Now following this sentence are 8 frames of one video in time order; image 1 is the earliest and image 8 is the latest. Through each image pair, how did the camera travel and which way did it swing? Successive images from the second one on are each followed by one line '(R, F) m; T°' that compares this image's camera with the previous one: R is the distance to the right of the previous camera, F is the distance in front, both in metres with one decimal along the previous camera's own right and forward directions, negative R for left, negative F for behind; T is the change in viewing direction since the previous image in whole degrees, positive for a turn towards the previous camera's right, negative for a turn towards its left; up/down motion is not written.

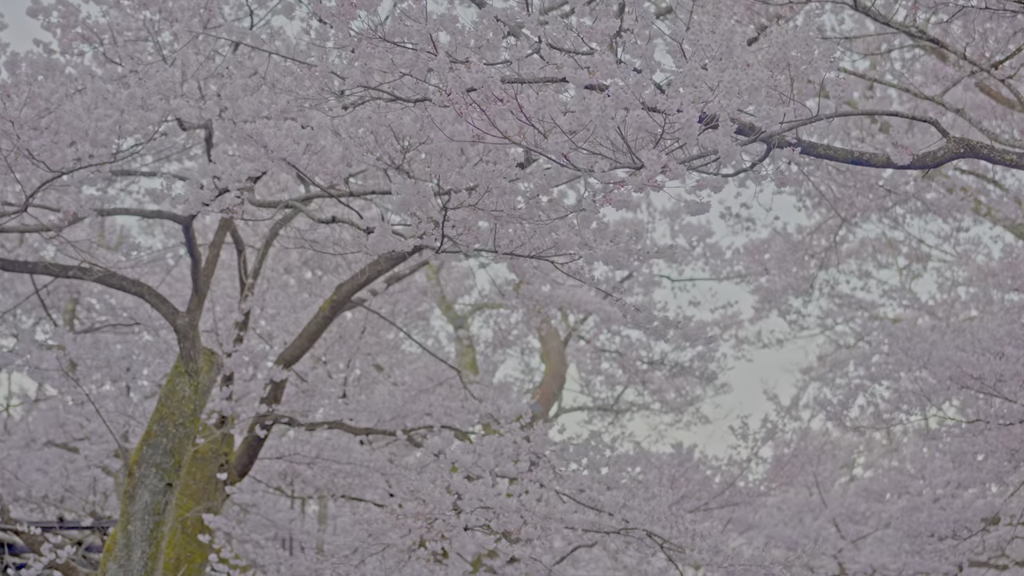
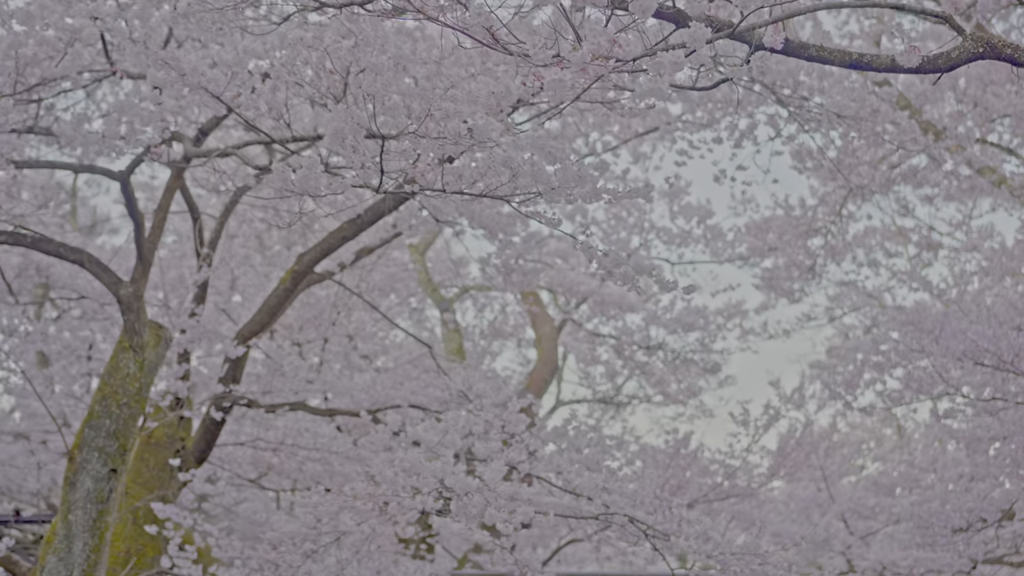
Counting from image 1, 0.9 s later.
(+0.2, +0.6) m; 0°
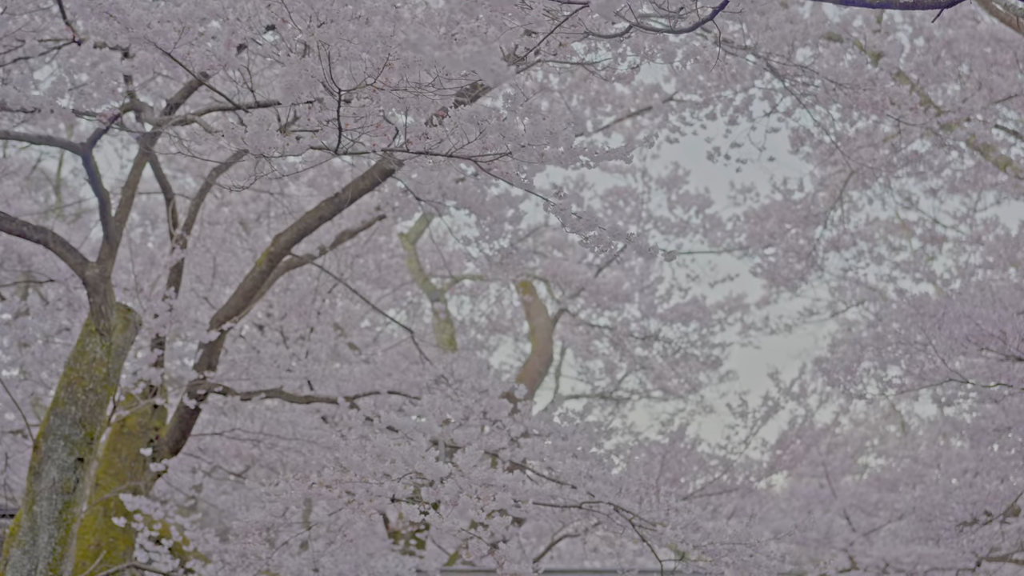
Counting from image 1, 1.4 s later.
(+0.1, +0.3) m; 0°
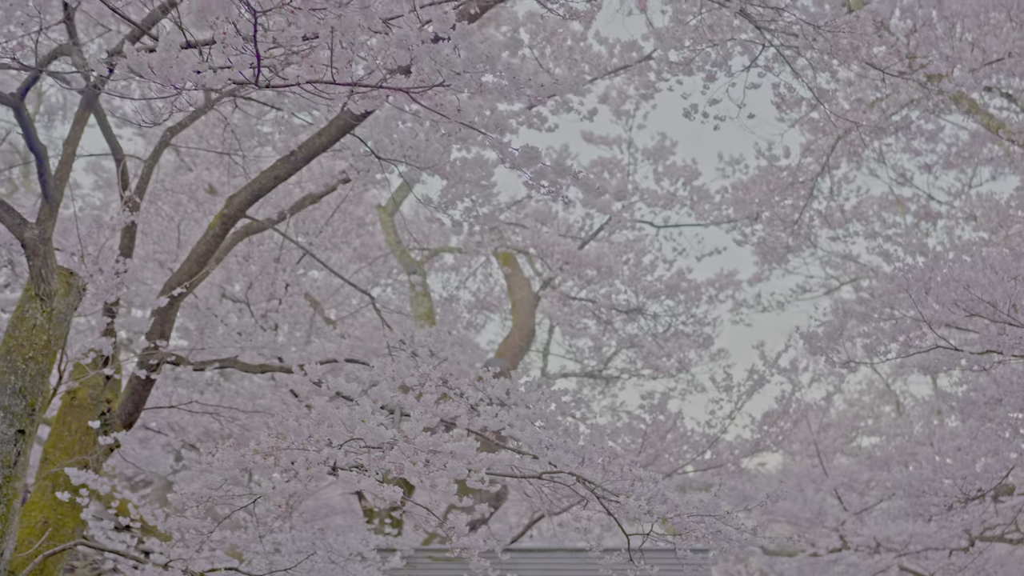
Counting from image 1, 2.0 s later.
(+0.1, +0.3) m; 0°
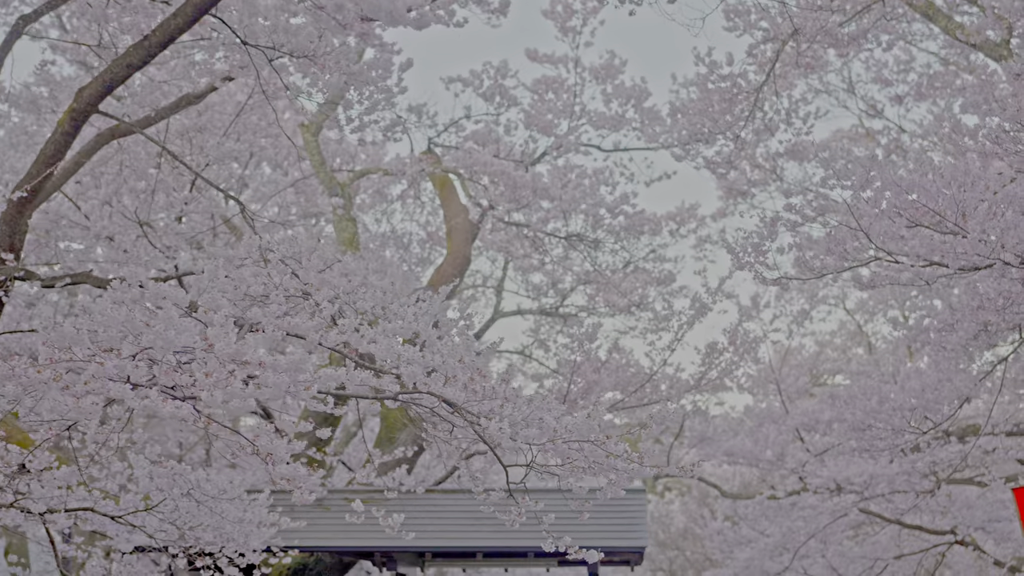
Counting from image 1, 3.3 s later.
(+0.4, +0.7) m; +1°
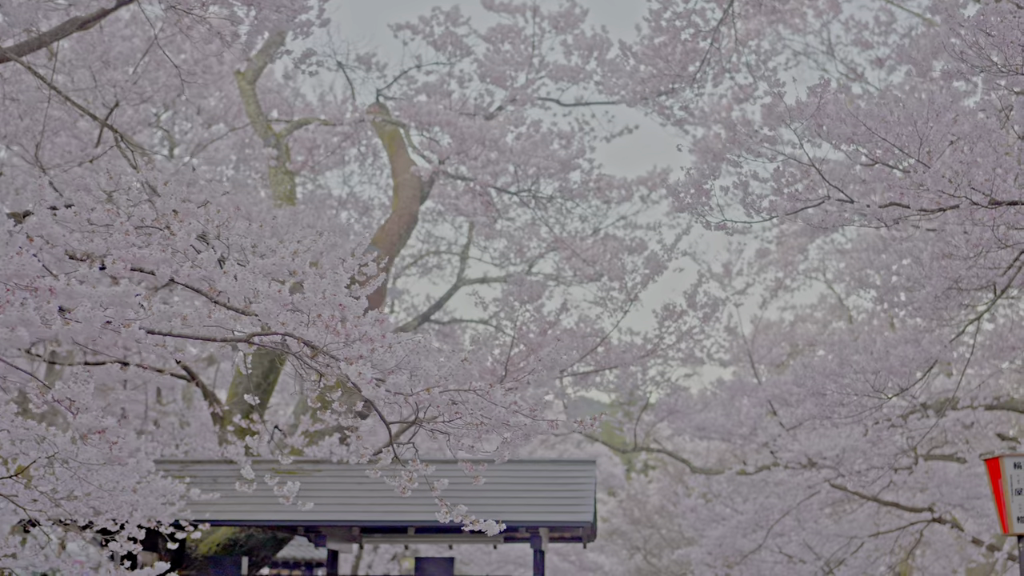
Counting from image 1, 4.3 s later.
(+0.3, +0.6) m; 0°
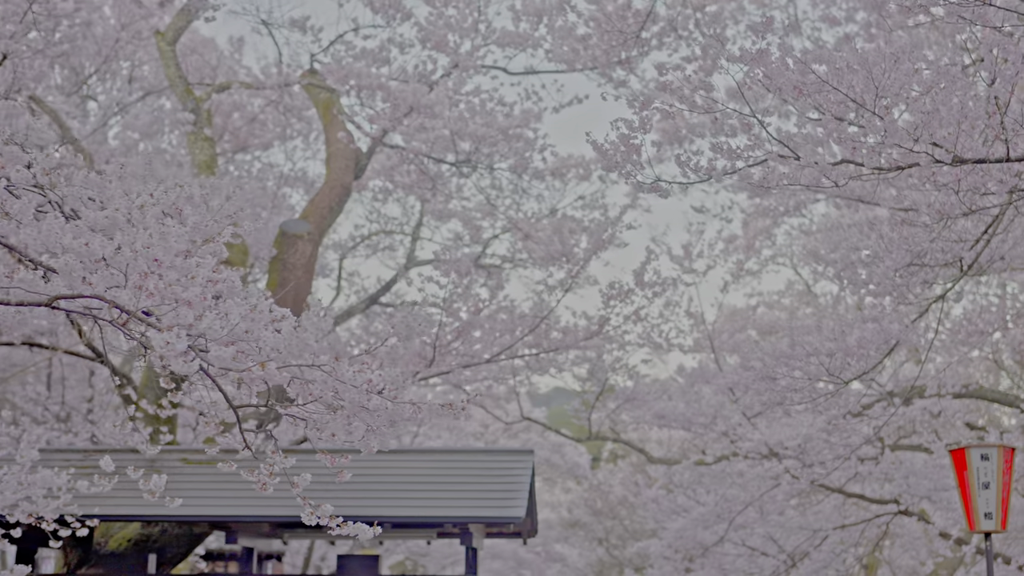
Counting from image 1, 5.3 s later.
(+0.2, +0.6) m; +1°
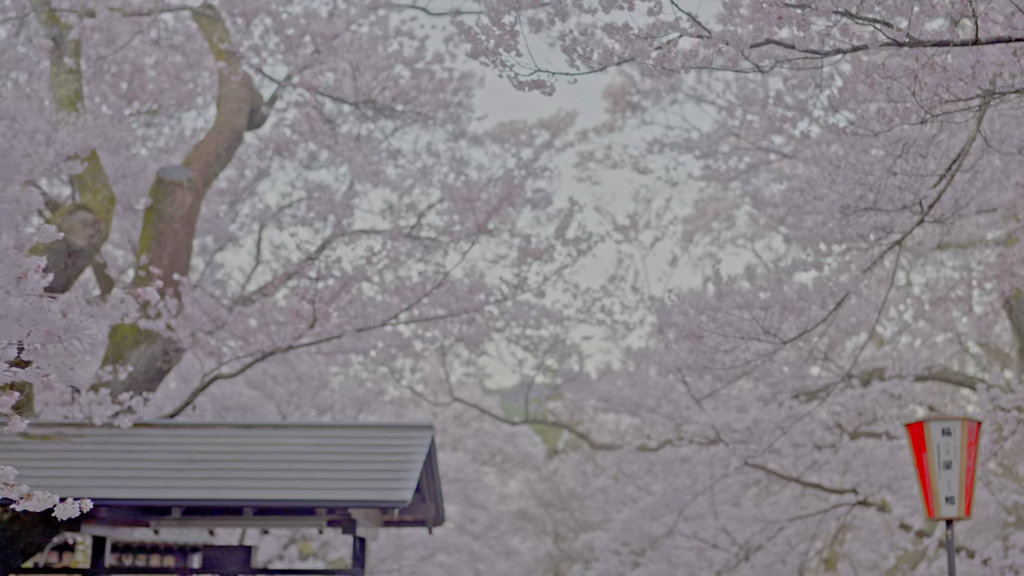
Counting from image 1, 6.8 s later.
(+0.4, +1.0) m; +1°
